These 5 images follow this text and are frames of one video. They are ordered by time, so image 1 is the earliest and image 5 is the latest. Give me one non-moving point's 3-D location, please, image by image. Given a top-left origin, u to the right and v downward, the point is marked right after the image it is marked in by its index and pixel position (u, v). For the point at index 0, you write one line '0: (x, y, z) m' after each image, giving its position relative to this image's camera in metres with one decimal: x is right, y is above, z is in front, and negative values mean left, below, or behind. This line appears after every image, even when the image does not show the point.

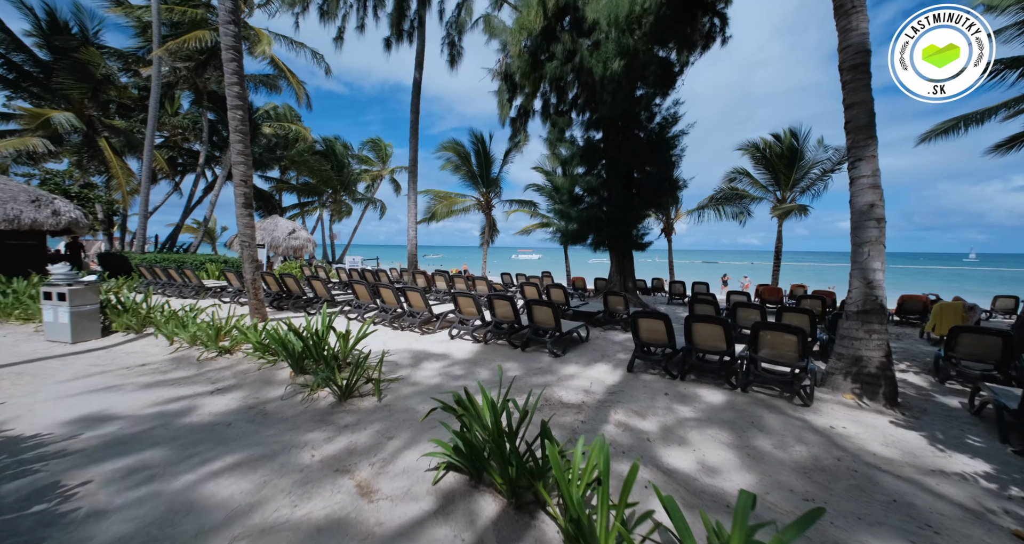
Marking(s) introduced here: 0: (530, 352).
0: (+0.3, -1.2, +6.0) m
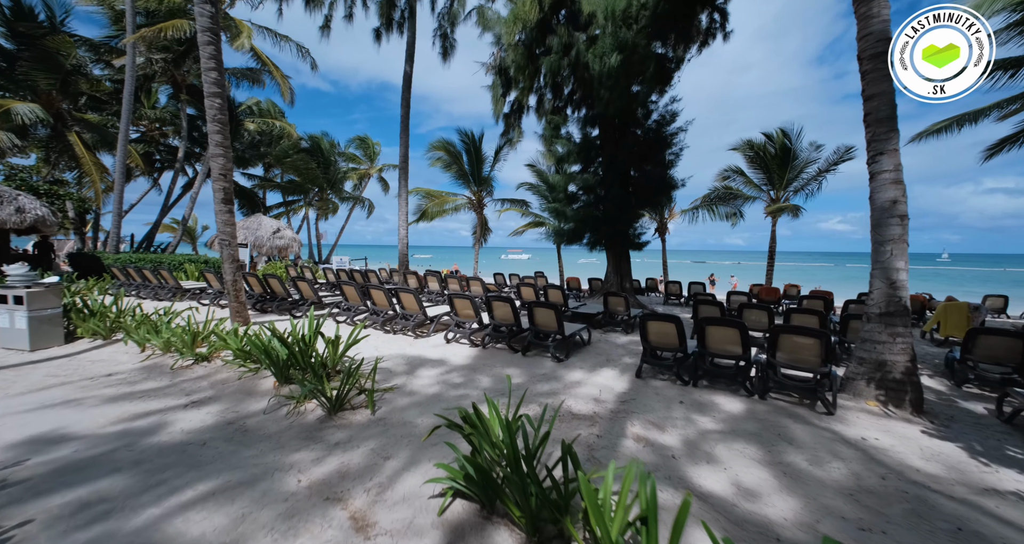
0: (+0.3, -1.2, +5.7) m
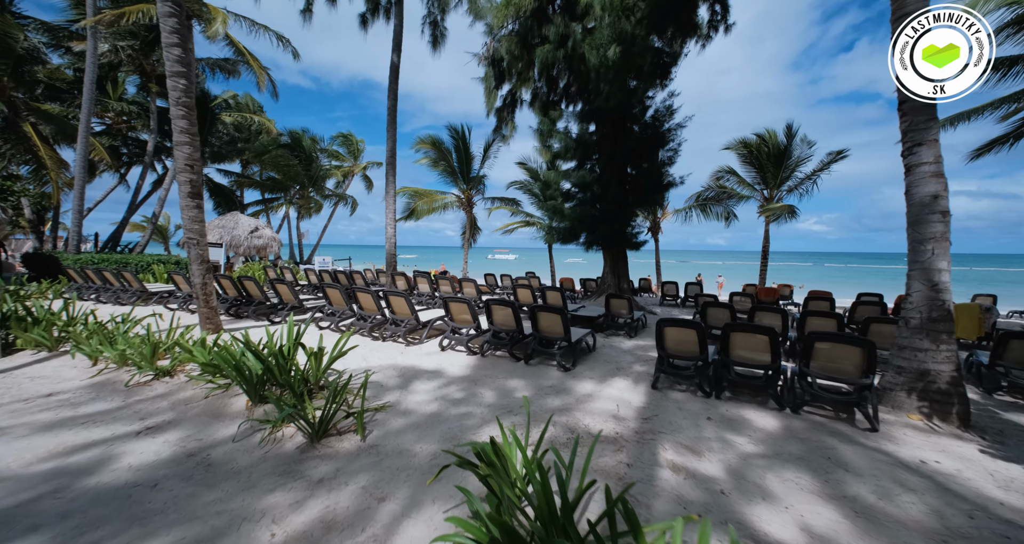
0: (+0.3, -1.3, +5.2) m
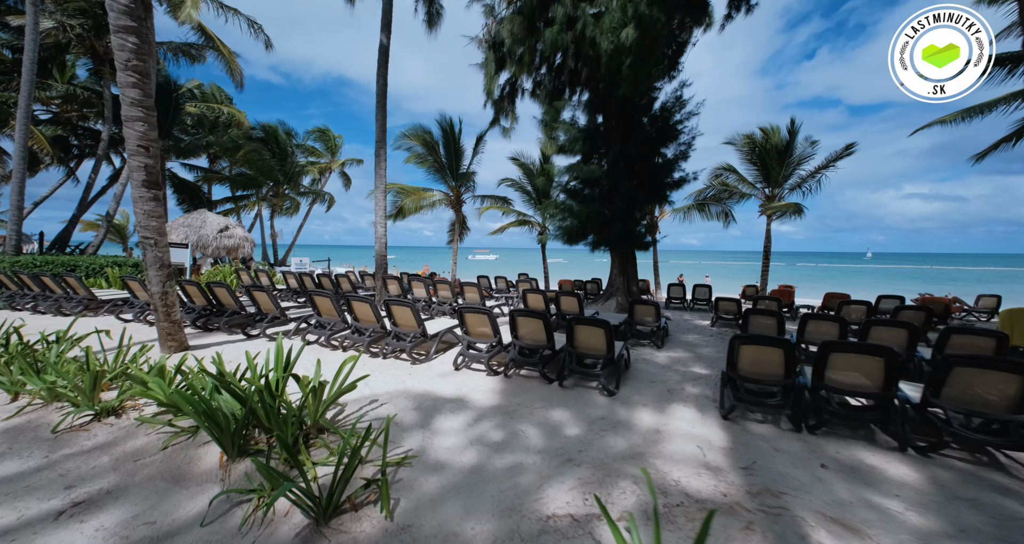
0: (+0.7, -1.3, +4.4) m
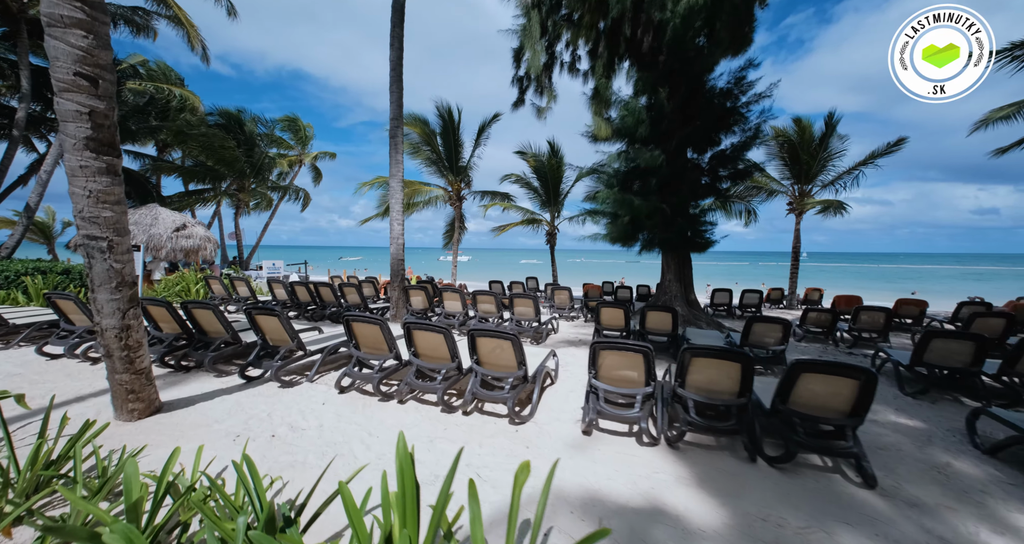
0: (+2.2, -1.5, +2.9) m
